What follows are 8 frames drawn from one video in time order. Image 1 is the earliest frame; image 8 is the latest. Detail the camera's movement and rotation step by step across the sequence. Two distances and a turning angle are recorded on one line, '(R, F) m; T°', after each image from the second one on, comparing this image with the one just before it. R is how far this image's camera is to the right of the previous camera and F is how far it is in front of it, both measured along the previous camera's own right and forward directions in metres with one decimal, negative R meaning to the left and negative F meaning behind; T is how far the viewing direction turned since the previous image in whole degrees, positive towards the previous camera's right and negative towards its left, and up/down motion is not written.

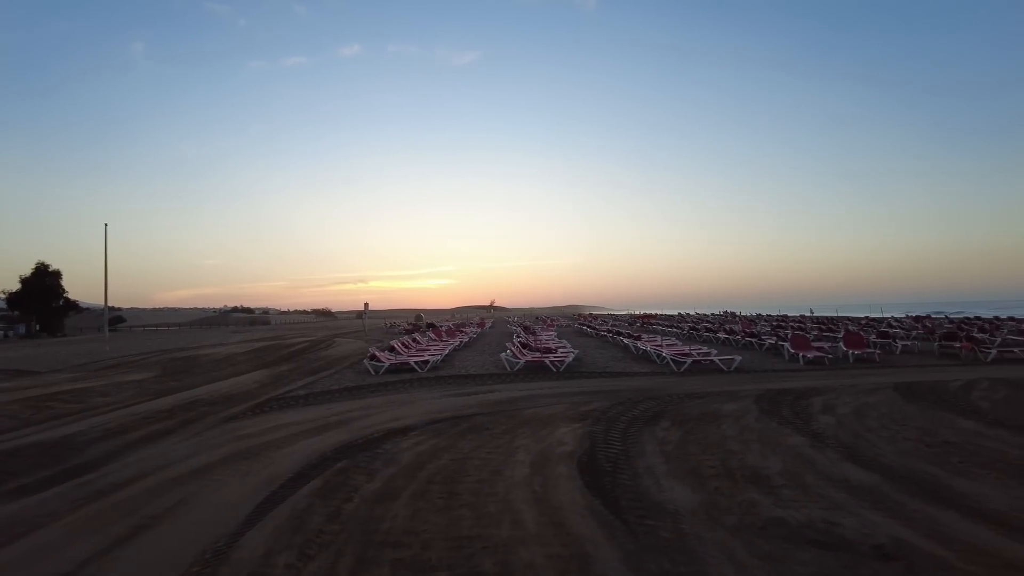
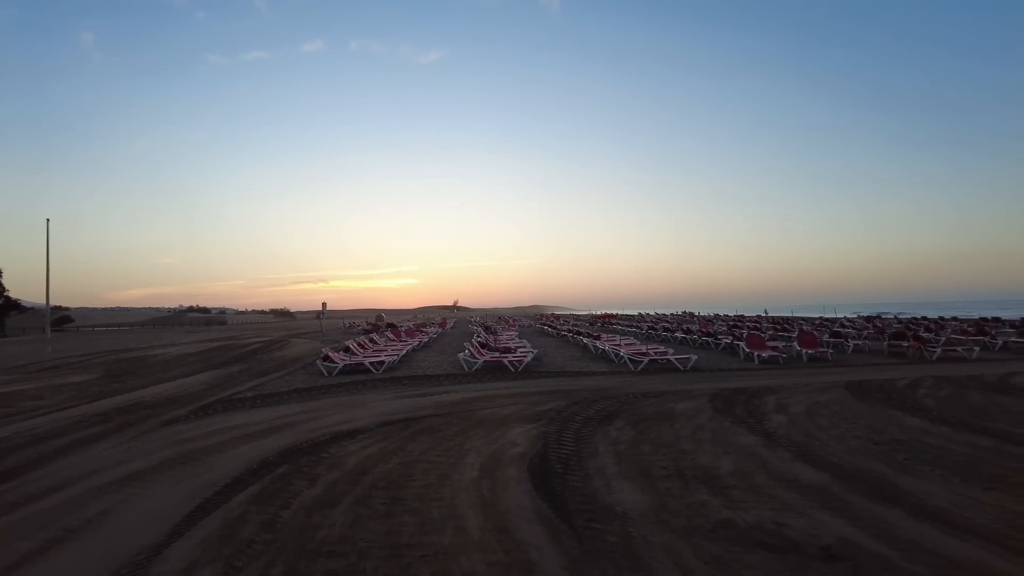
(+0.2, +0.2) m; +3°
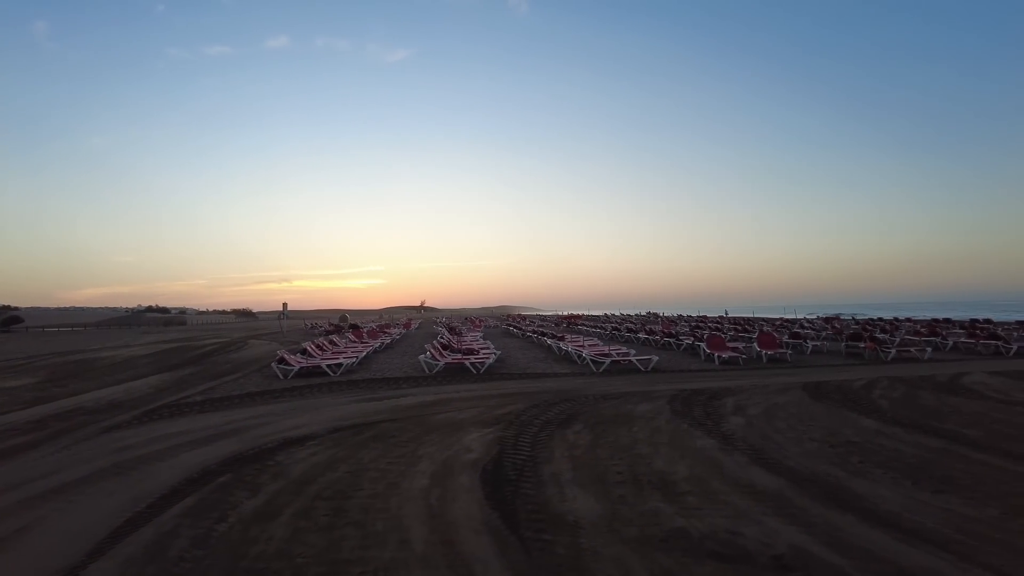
(+0.2, +0.2) m; +3°
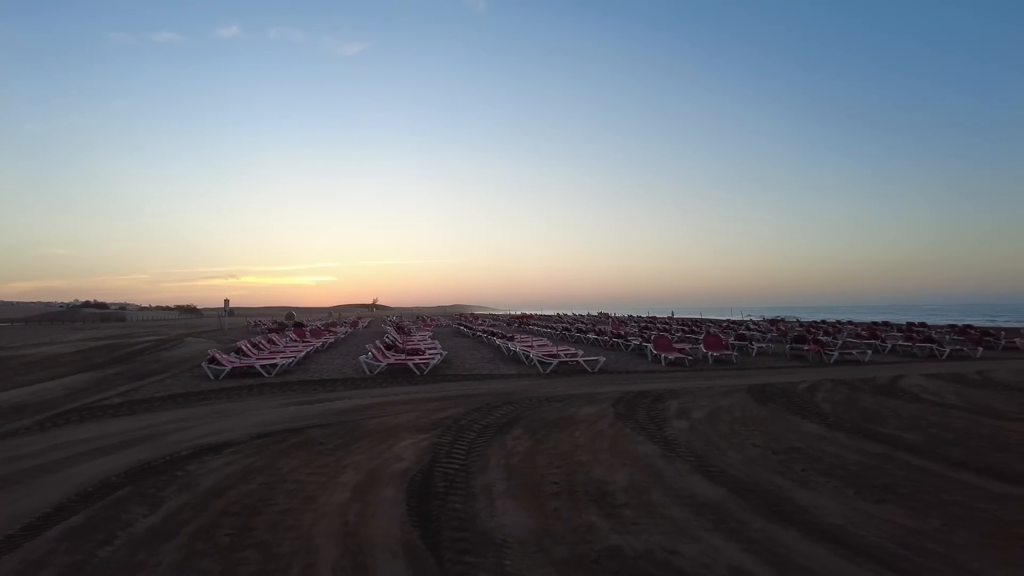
(+0.2, +0.4) m; +4°
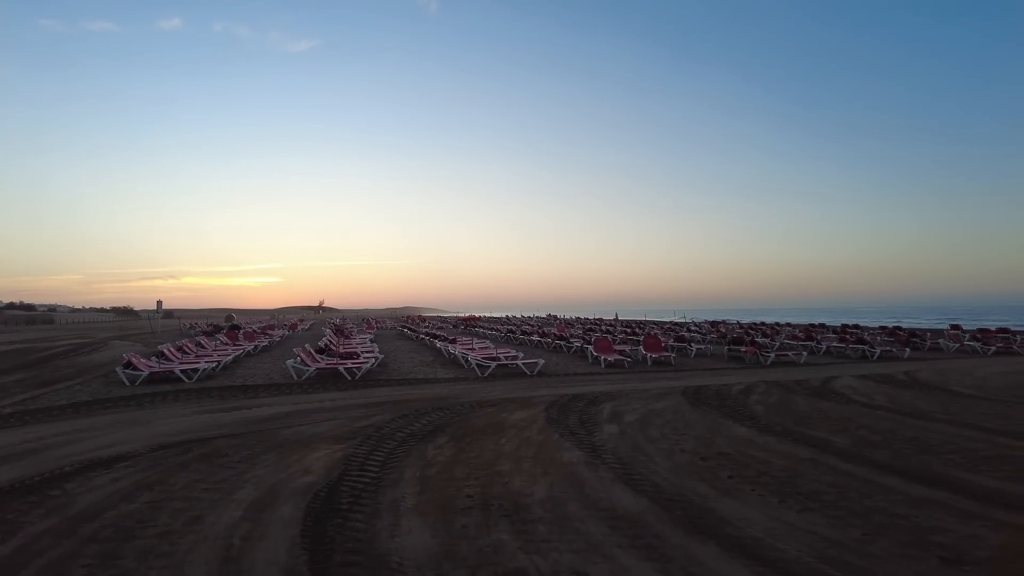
(+0.4, +0.4) m; +4°
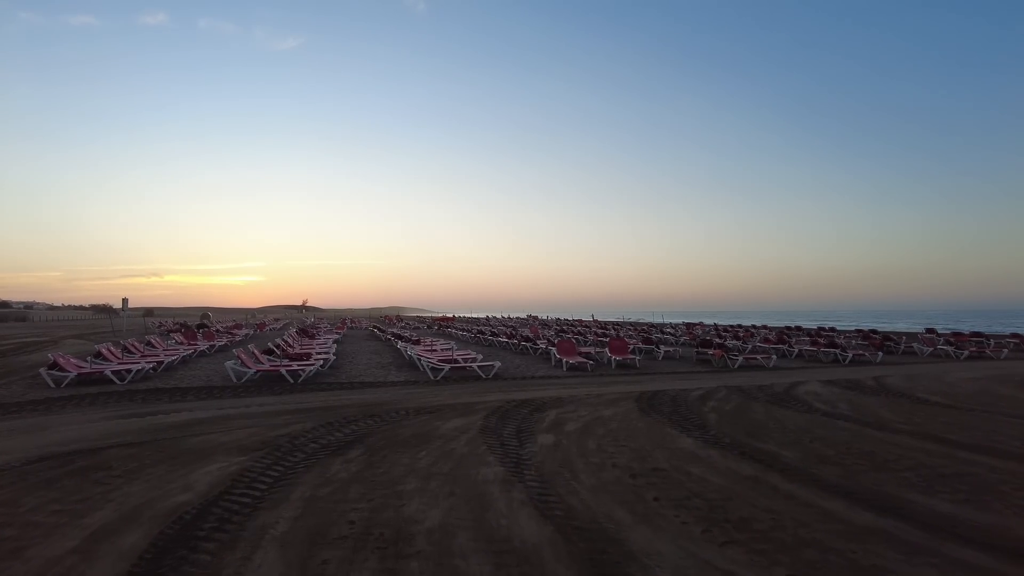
(+0.8, +0.7) m; +1°
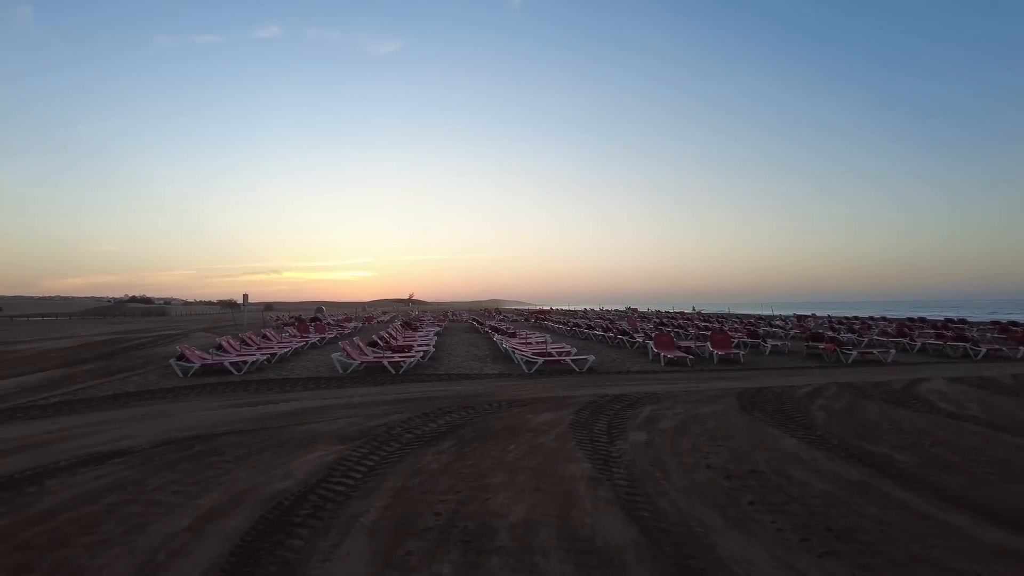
(+0.1, +0.2) m; -10°
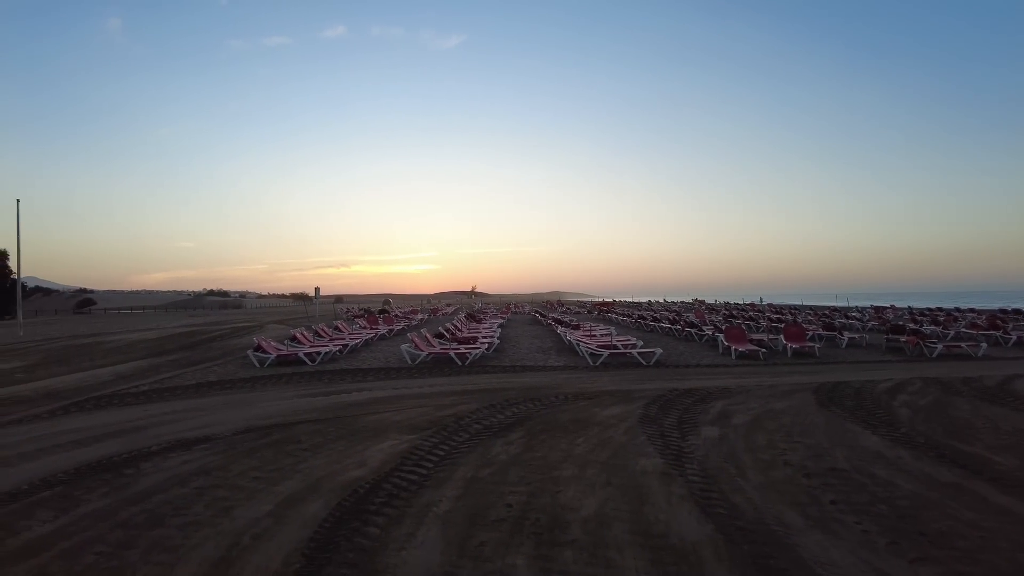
(-0.1, +0.1) m; -6°
